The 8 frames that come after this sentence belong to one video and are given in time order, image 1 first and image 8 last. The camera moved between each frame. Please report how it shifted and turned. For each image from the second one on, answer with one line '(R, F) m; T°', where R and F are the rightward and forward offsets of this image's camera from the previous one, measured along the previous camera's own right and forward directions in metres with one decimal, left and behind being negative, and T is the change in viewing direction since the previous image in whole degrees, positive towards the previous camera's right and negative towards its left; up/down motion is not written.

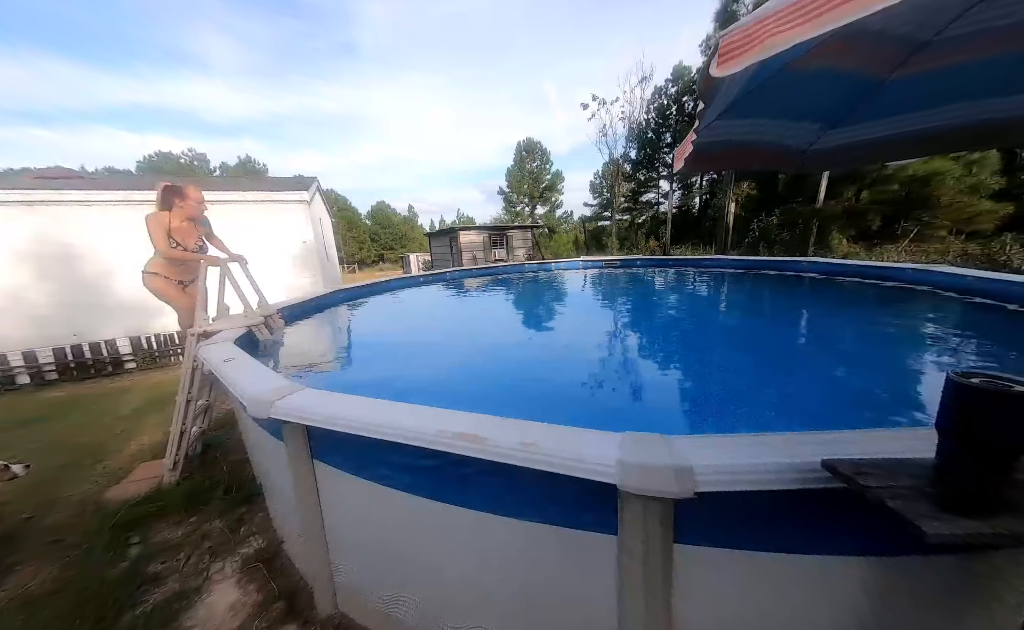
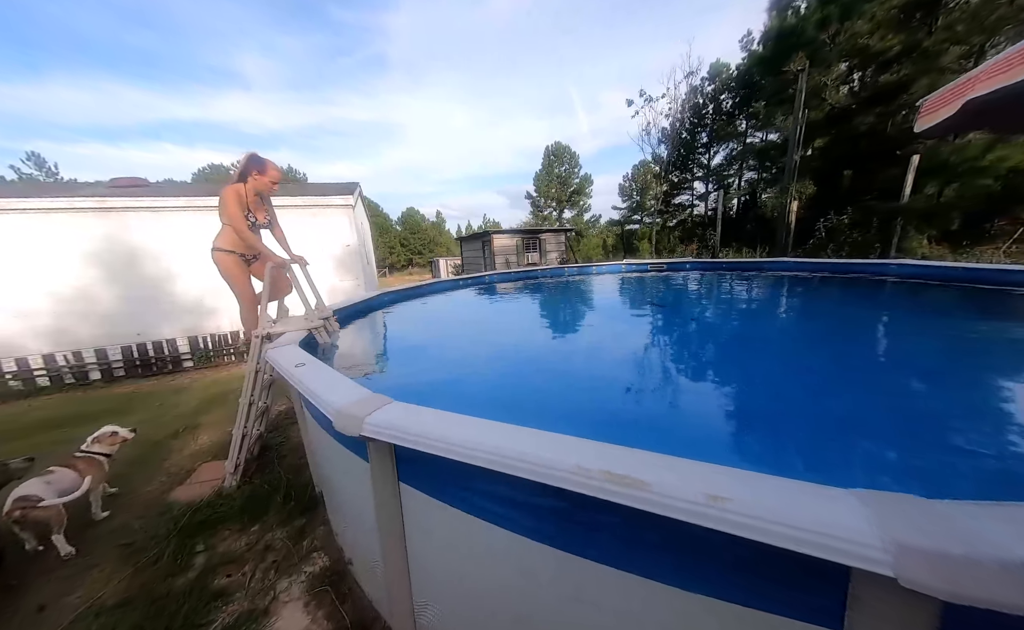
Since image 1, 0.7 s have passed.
(-0.4, +0.2) m; -4°
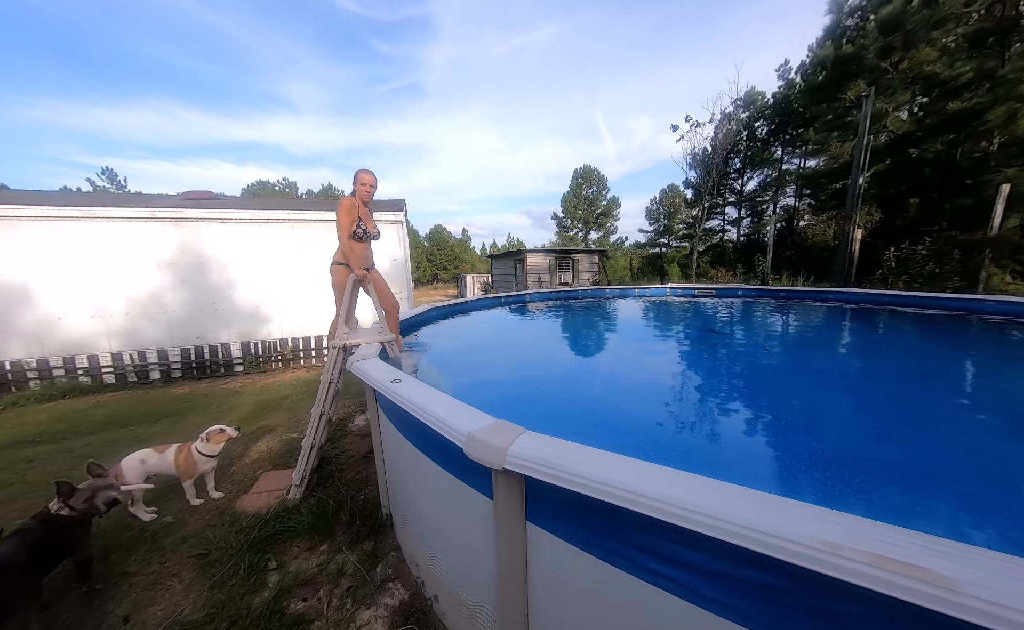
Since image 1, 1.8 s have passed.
(-0.5, +0.1) m; -3°
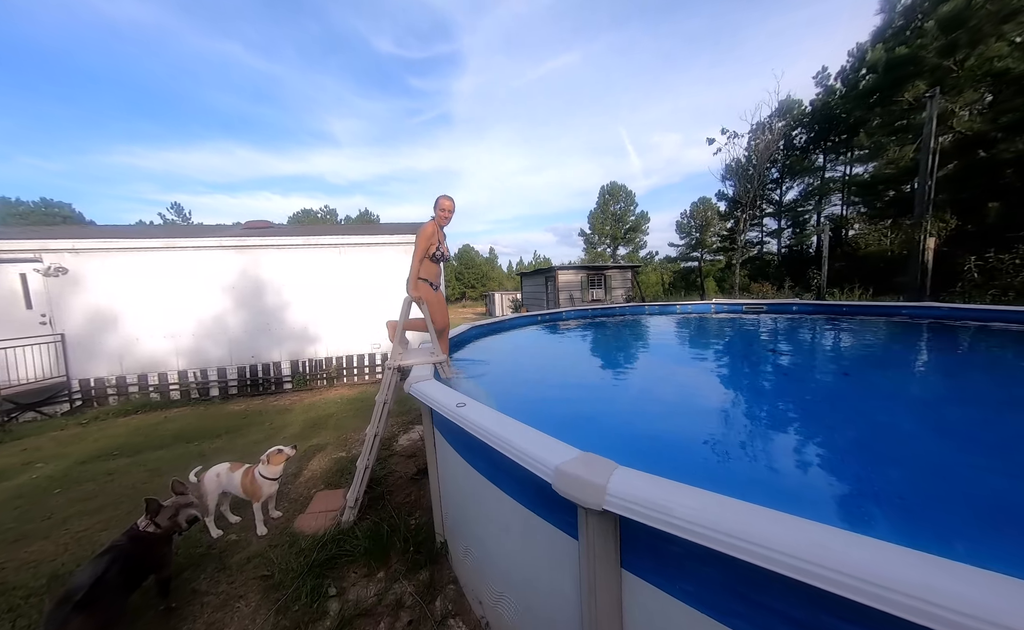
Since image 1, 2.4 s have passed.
(-0.2, 0.0) m; -5°
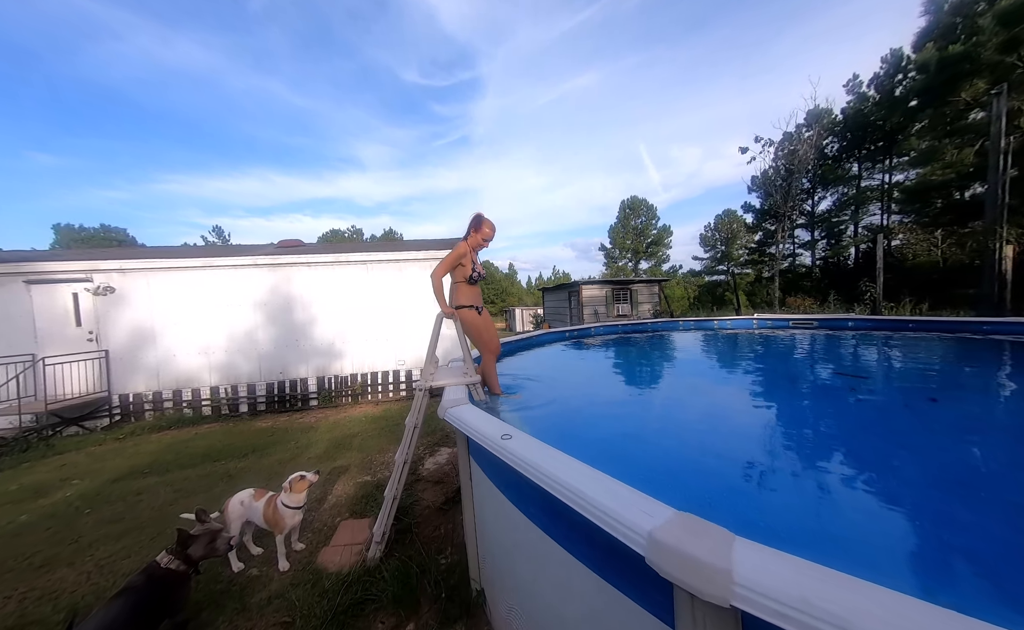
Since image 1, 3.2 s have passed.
(-0.2, +0.2) m; -3°
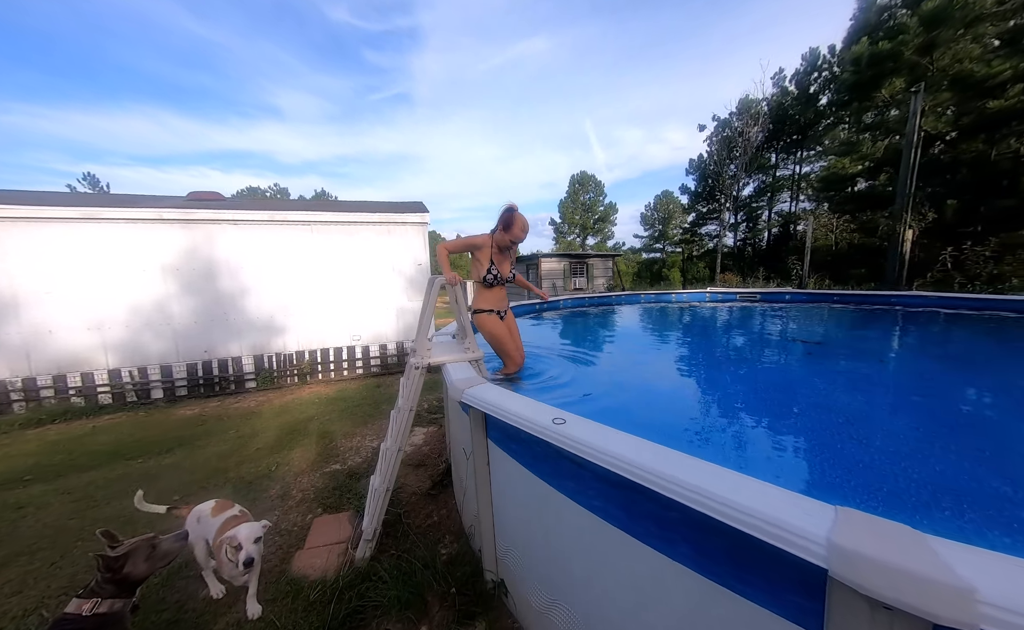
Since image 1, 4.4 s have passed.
(-0.4, +0.3) m; +9°
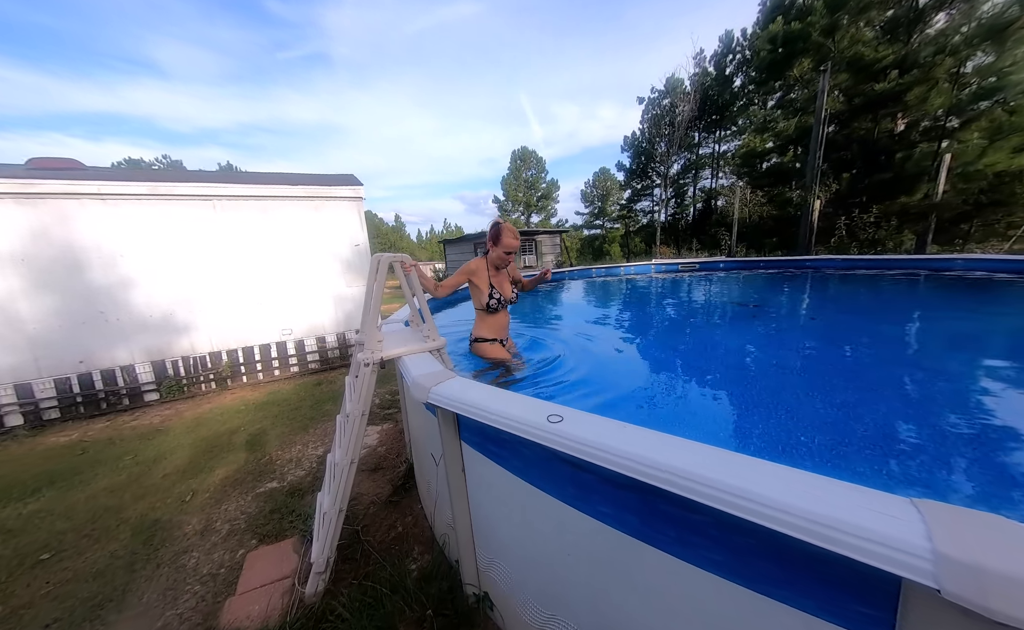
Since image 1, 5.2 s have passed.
(-0.1, +0.3) m; +9°
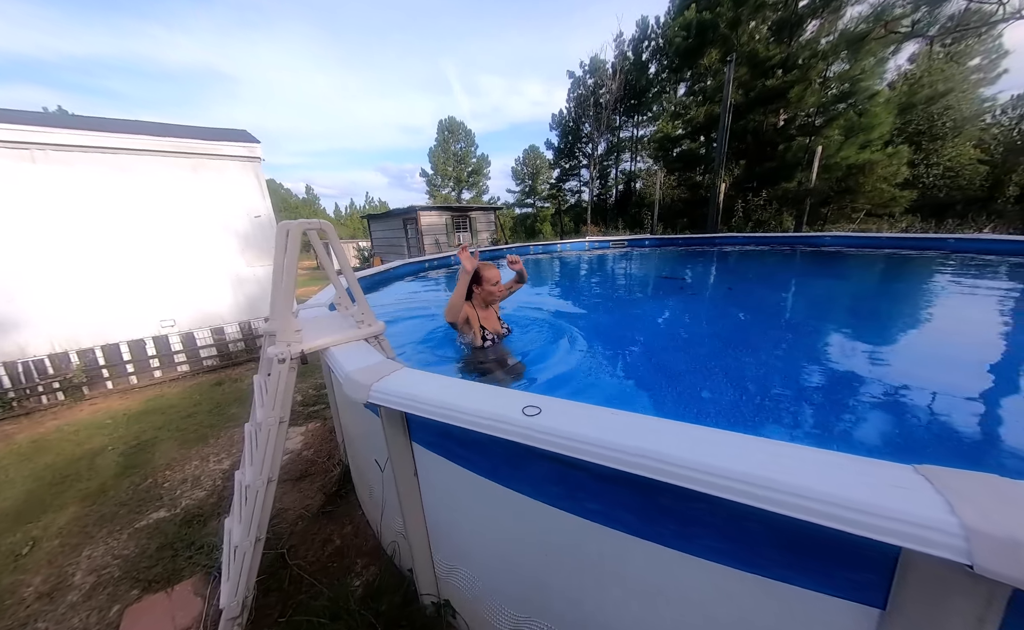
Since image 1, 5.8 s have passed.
(-0.1, +0.2) m; +11°
